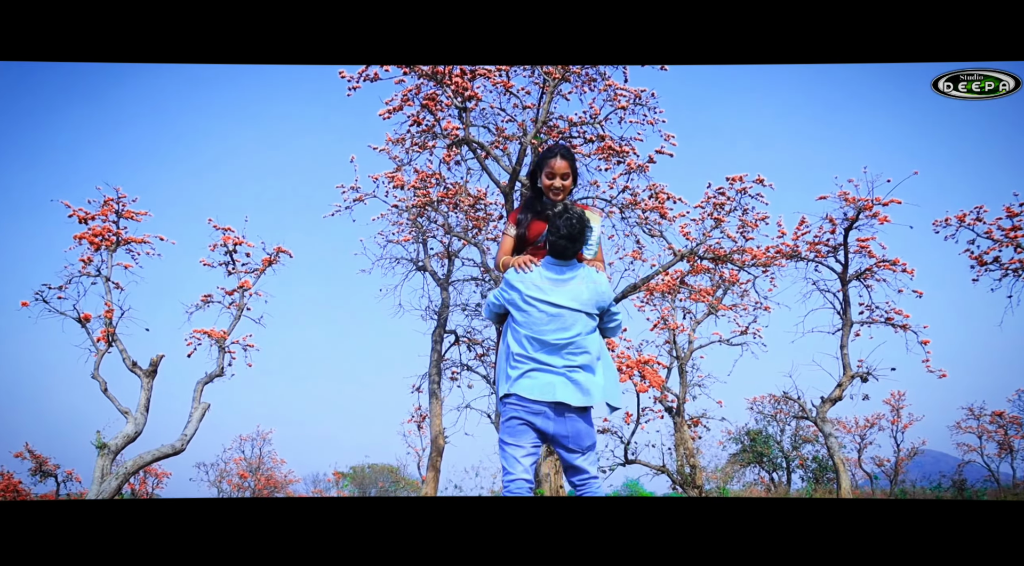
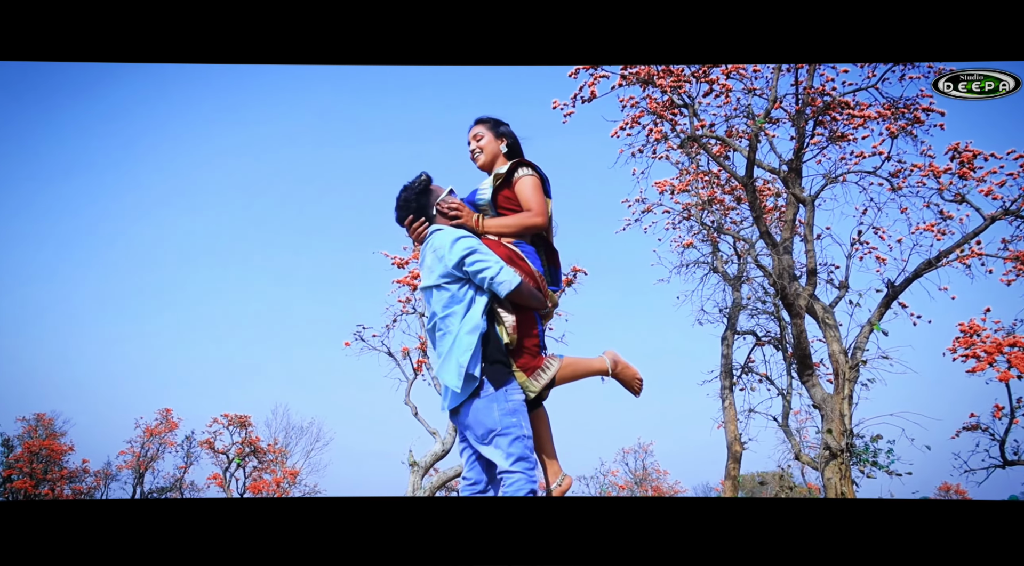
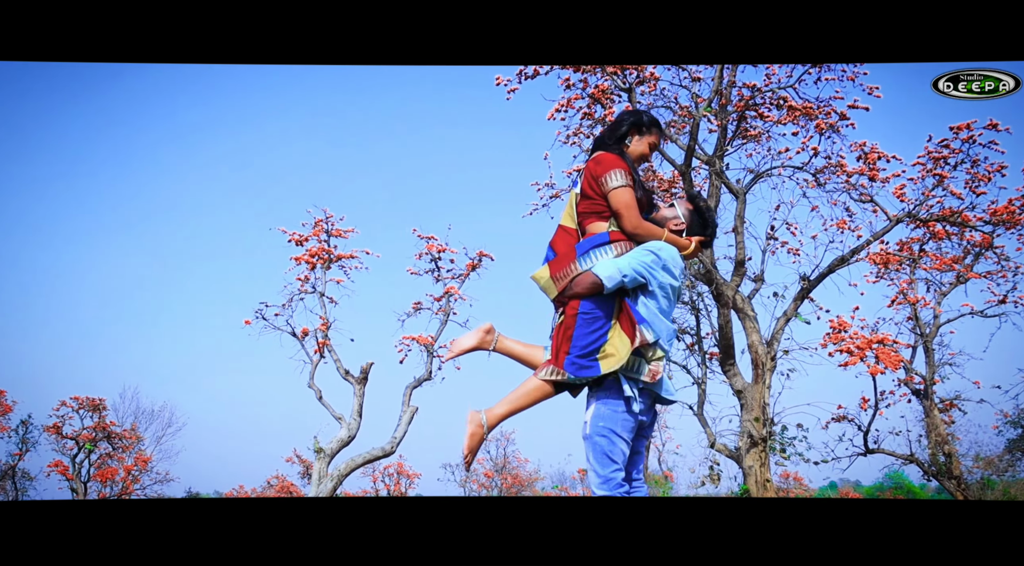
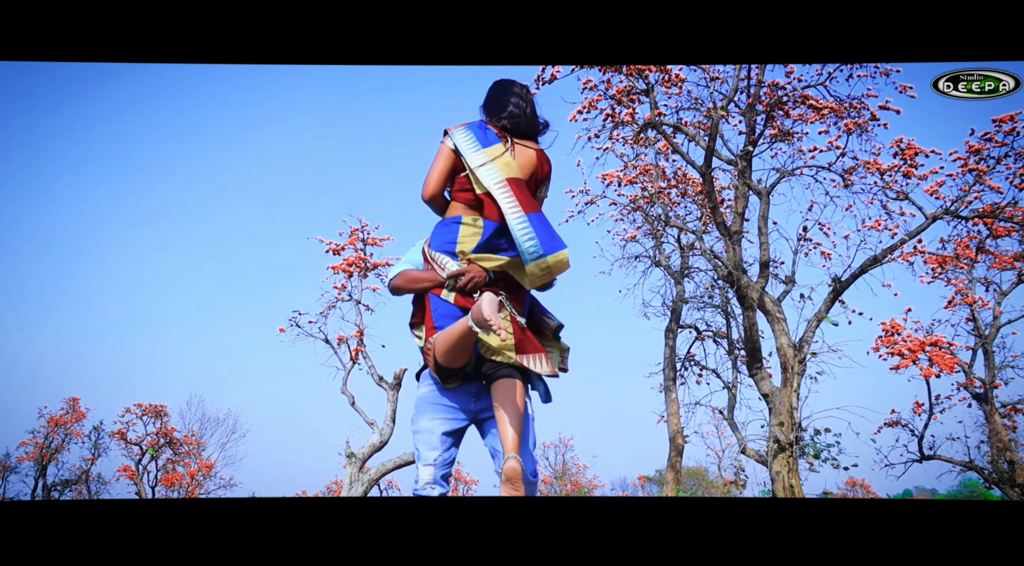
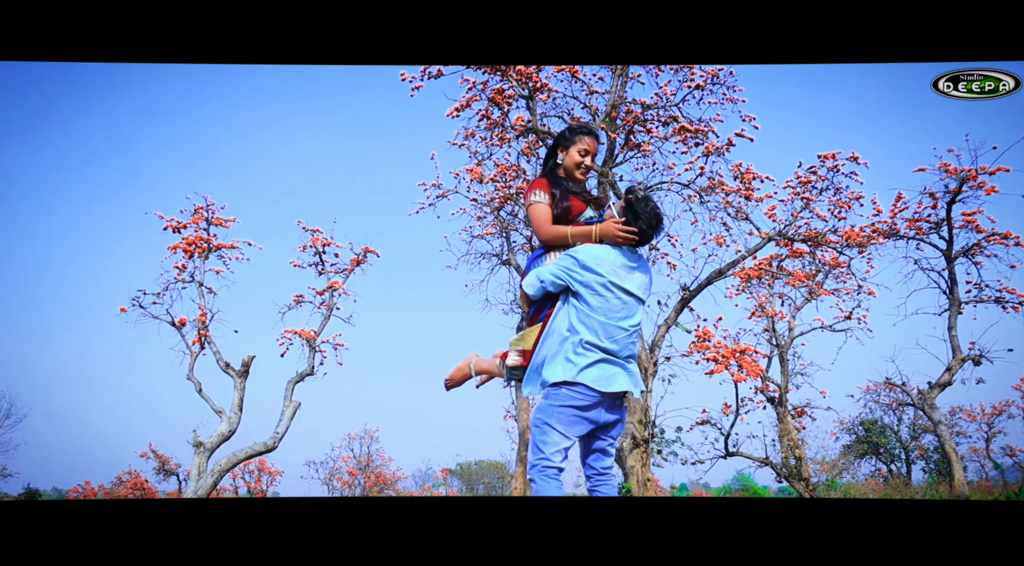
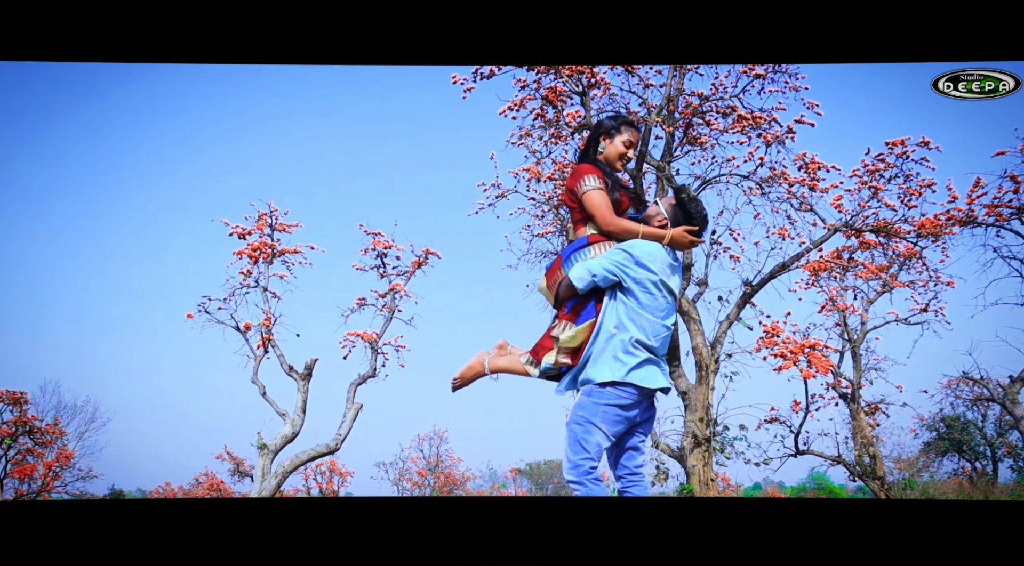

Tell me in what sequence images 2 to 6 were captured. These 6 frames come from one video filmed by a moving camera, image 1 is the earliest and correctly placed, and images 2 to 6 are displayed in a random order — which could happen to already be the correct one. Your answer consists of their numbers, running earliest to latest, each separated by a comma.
5, 6, 3, 4, 2
